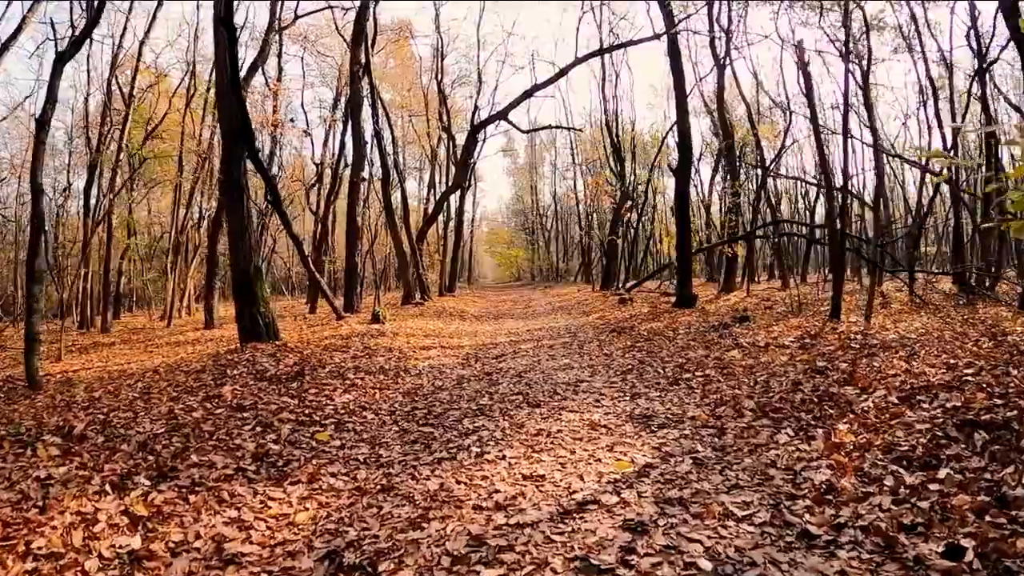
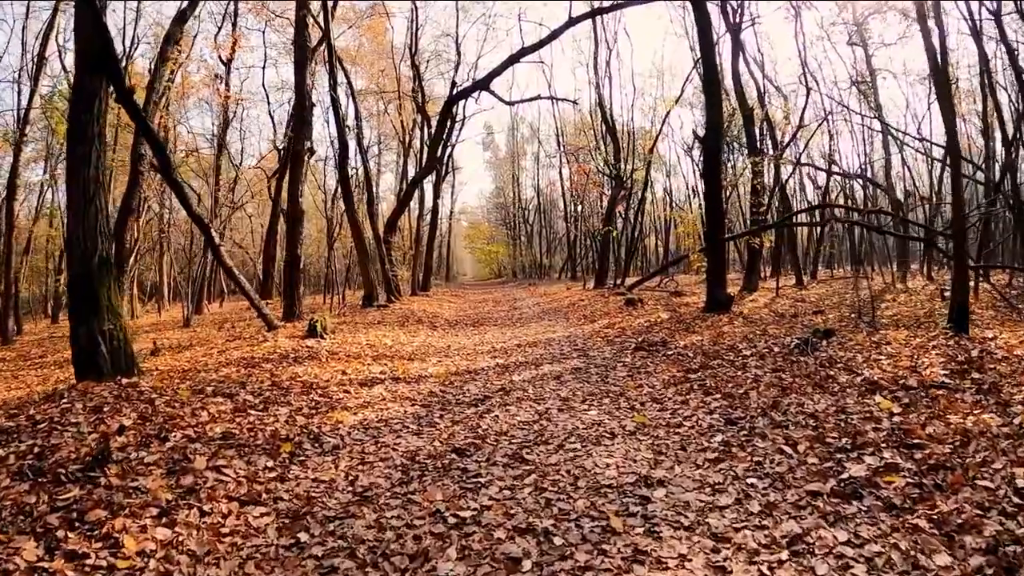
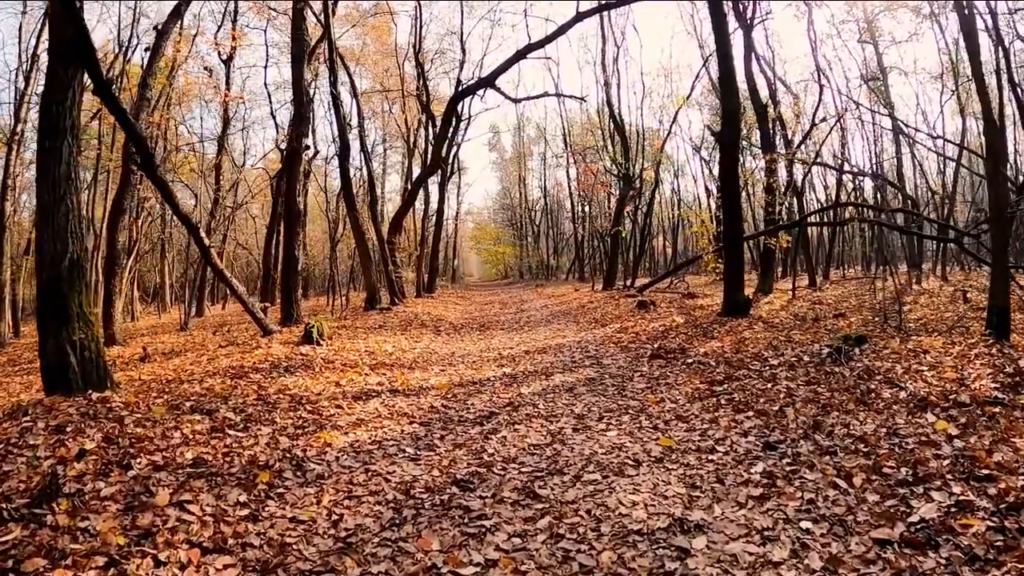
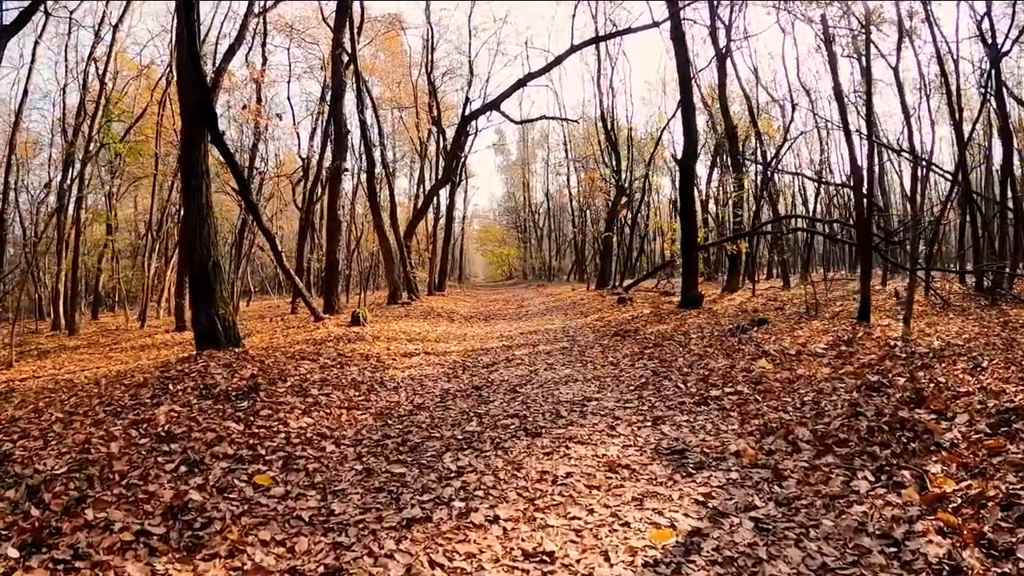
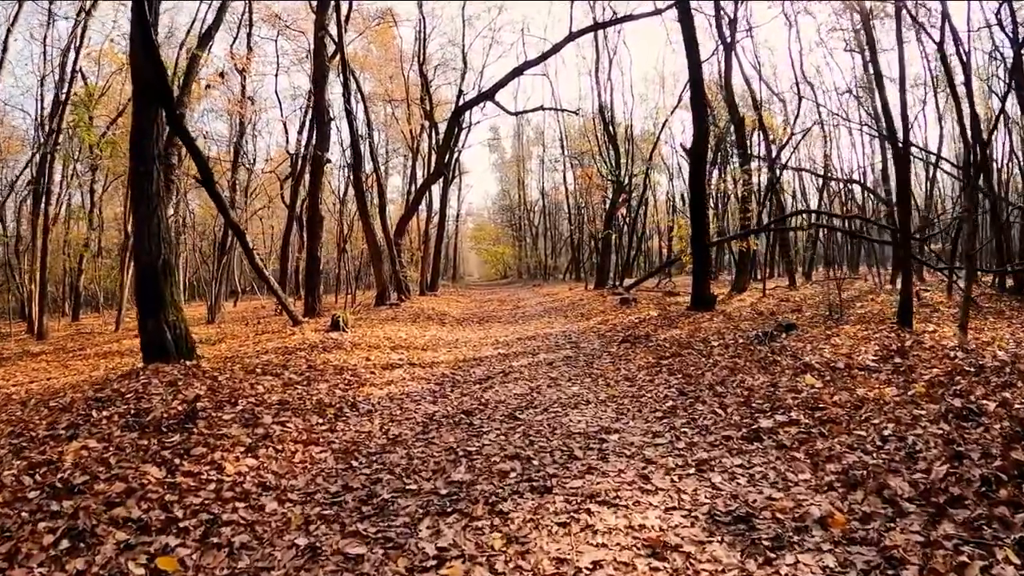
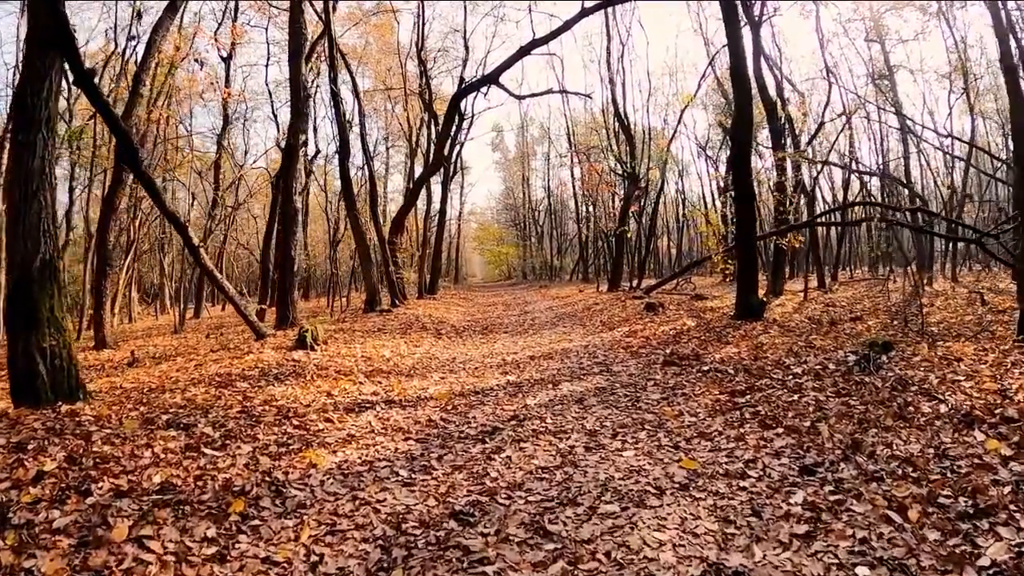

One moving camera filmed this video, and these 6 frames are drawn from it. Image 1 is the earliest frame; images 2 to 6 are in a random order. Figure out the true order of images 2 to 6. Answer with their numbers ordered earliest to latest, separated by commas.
4, 5, 2, 3, 6
